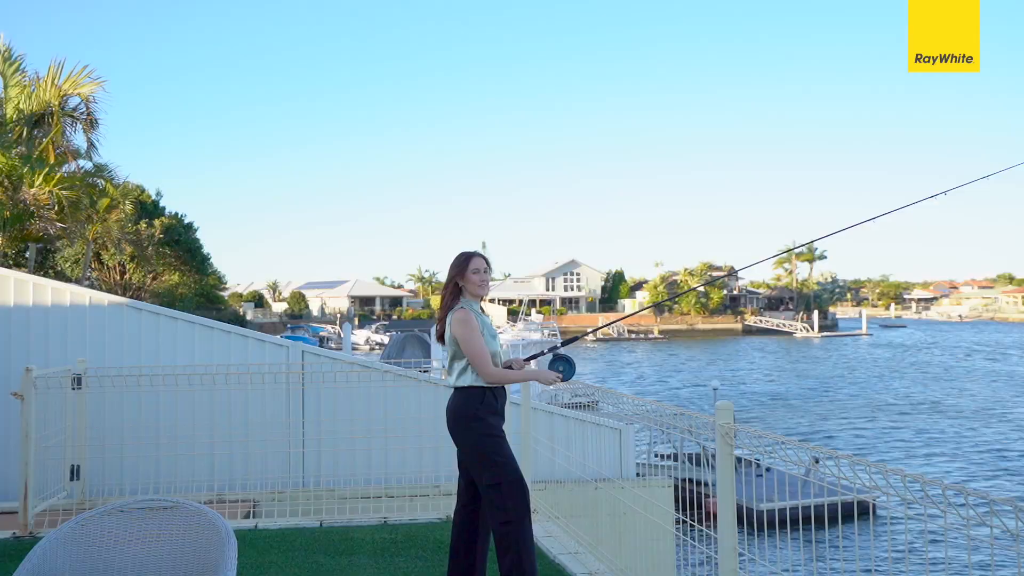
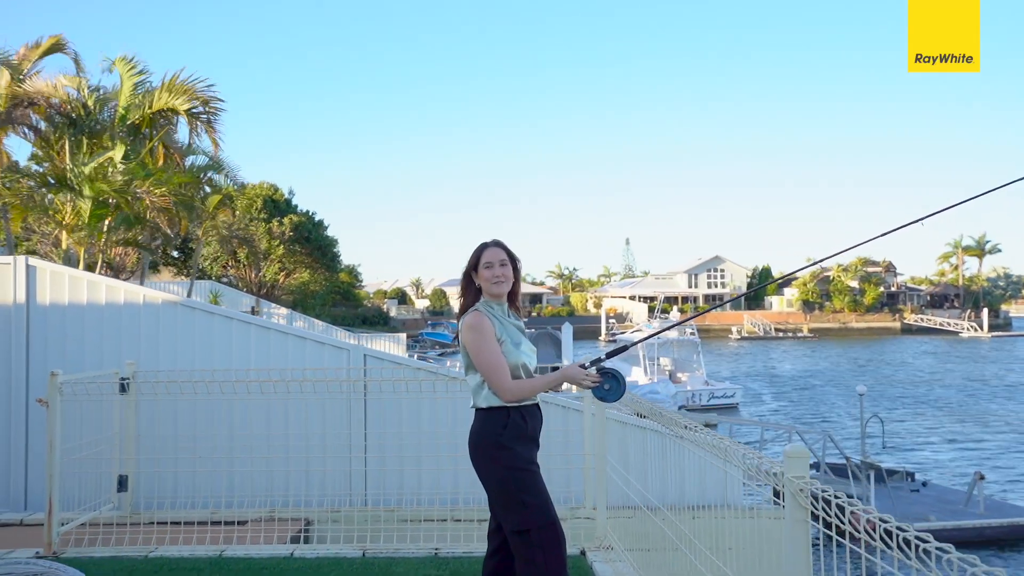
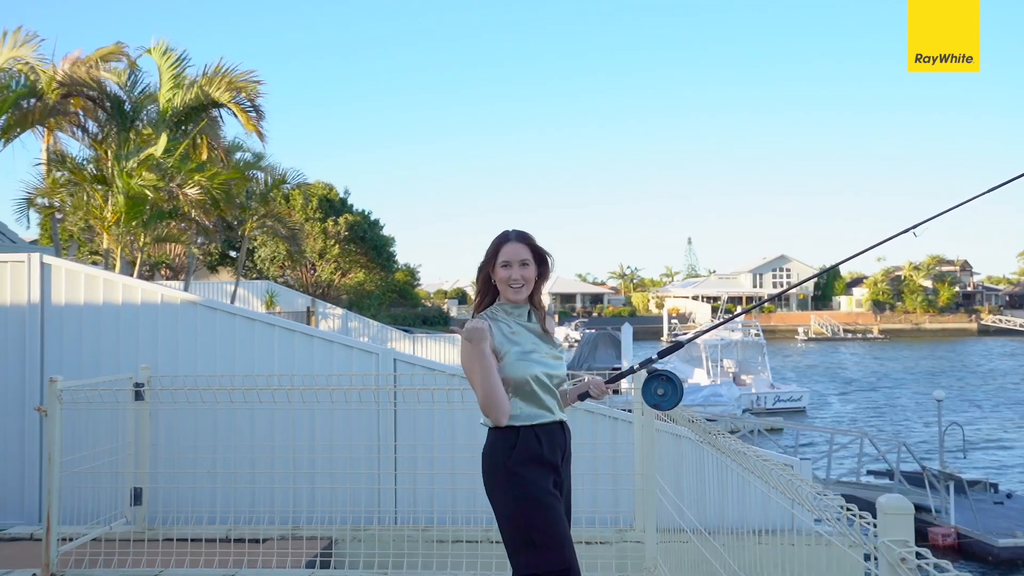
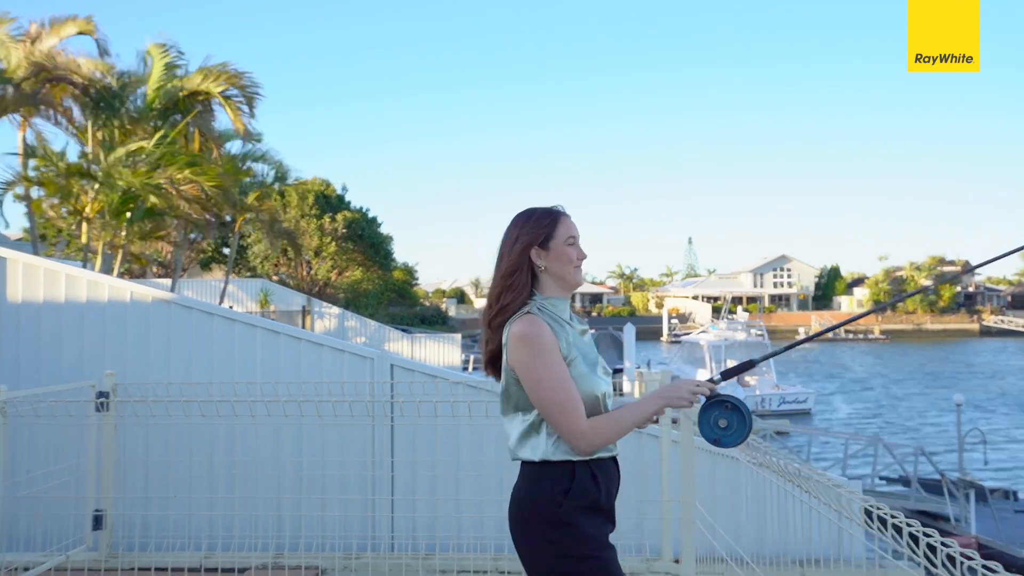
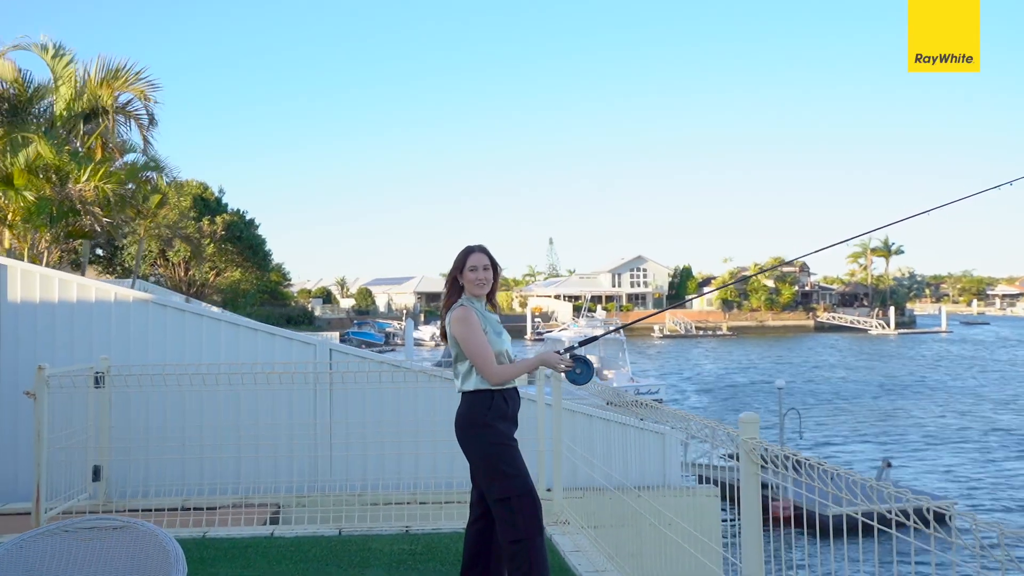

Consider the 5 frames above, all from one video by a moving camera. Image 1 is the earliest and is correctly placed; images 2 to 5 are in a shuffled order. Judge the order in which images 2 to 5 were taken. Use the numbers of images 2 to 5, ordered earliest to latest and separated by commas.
5, 2, 3, 4
